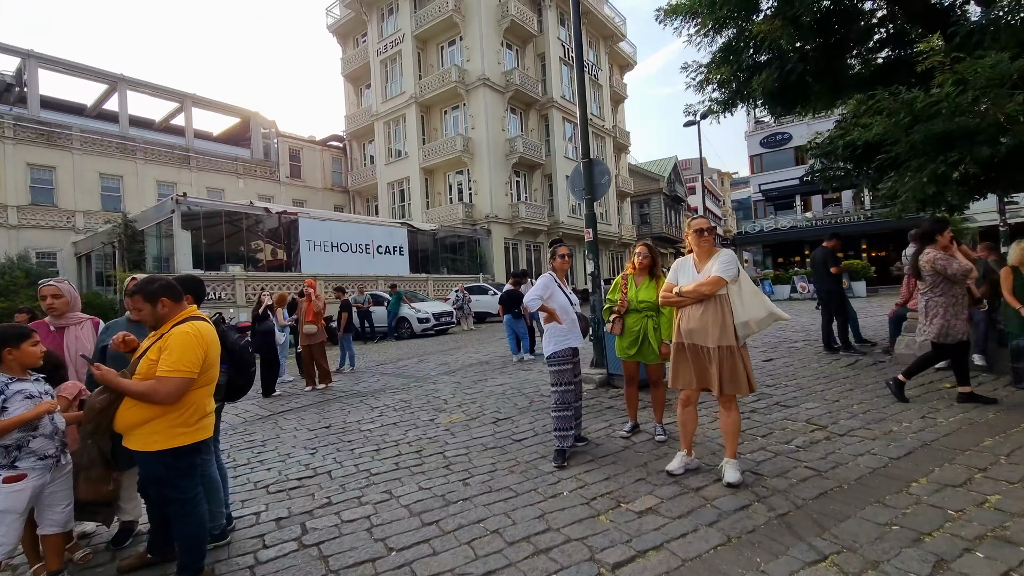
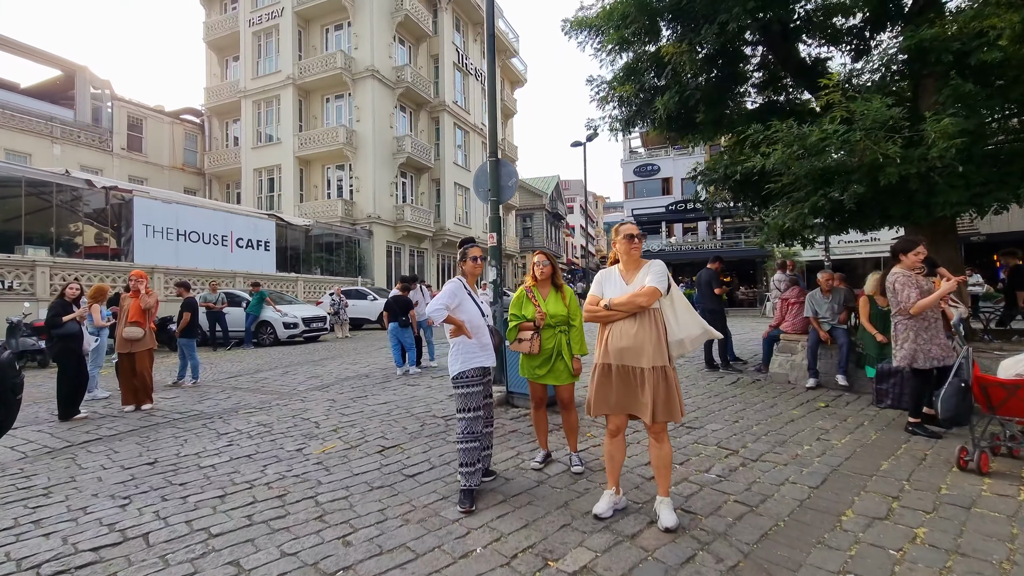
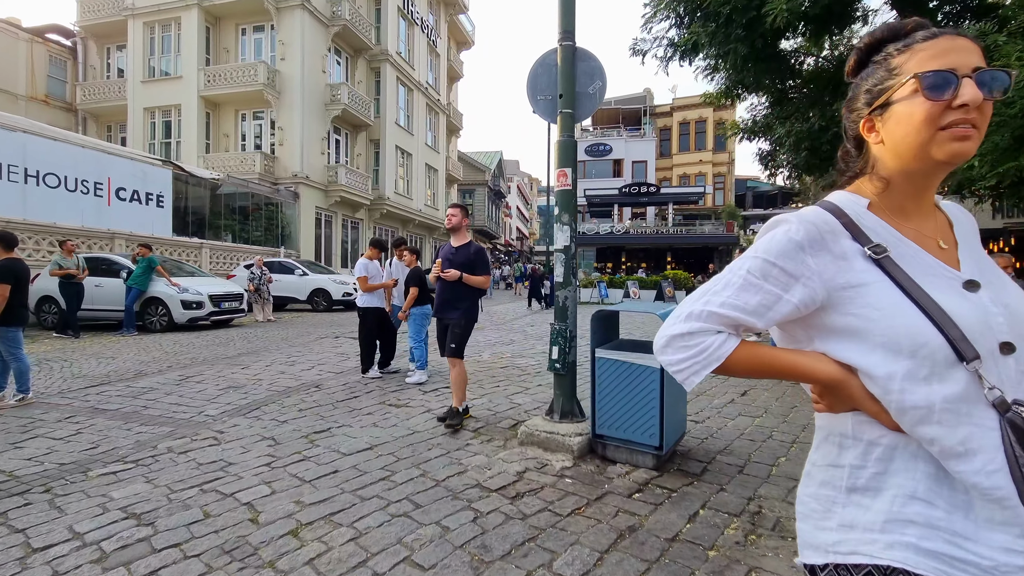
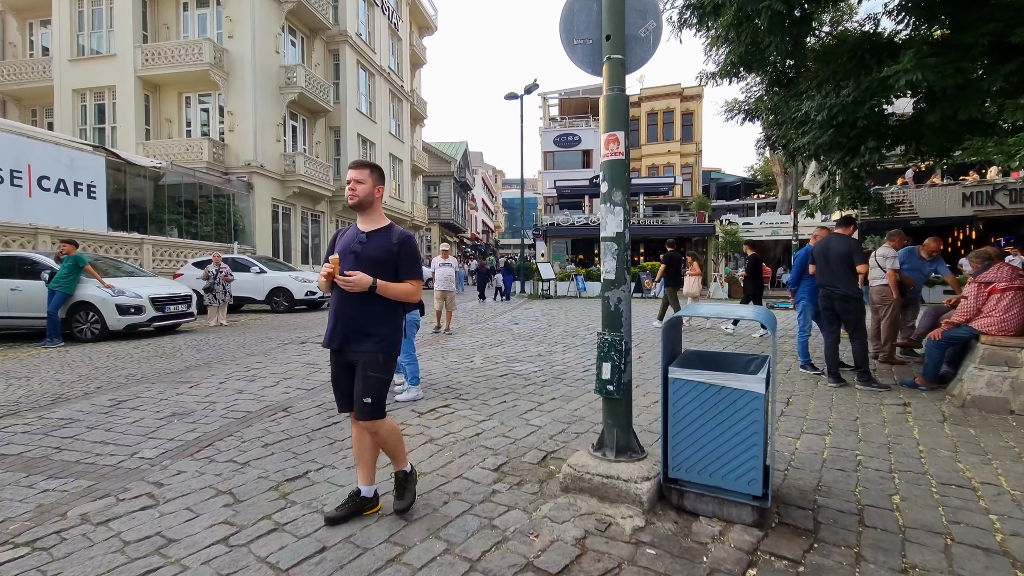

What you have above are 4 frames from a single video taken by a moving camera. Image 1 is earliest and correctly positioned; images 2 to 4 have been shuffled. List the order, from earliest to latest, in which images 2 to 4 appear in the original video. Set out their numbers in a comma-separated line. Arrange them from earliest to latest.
2, 3, 4
